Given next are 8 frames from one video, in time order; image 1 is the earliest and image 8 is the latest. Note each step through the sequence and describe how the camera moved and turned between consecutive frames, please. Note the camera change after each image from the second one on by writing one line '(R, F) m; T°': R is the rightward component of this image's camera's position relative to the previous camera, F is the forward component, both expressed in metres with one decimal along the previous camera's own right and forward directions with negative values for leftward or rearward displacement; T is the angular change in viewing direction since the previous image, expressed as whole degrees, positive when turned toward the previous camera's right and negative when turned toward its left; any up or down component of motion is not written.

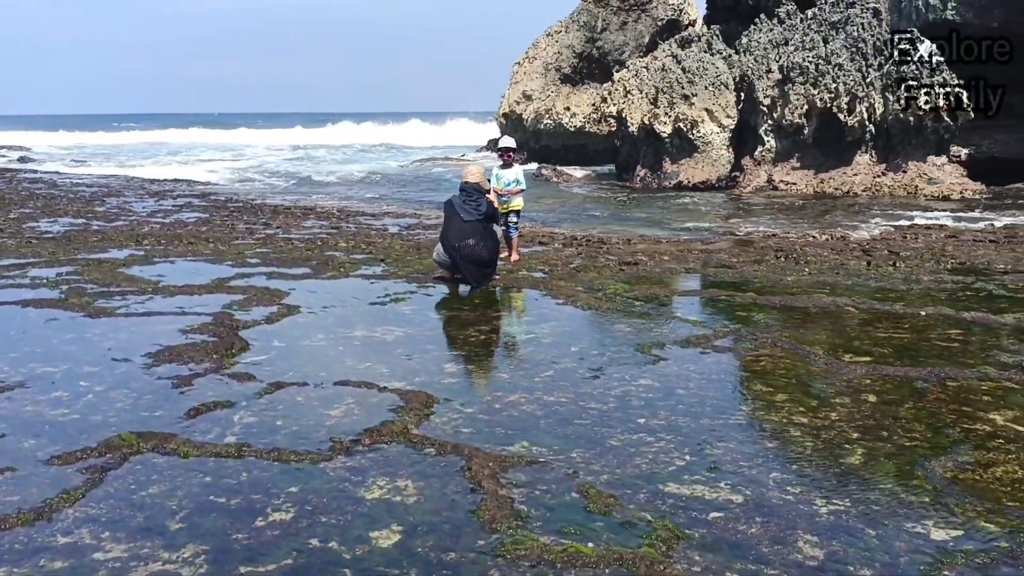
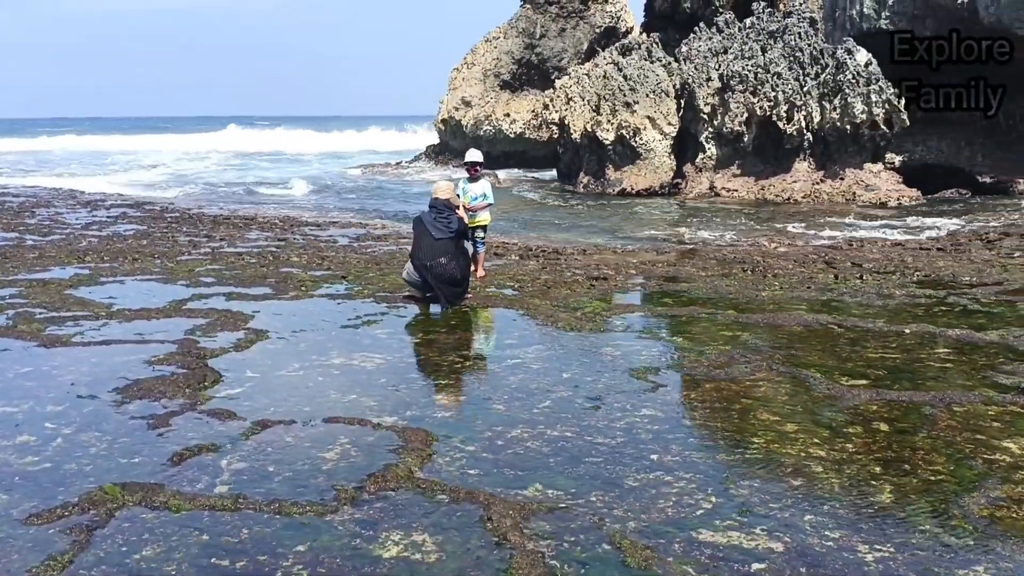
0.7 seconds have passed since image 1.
(-0.3, +0.2) m; +4°
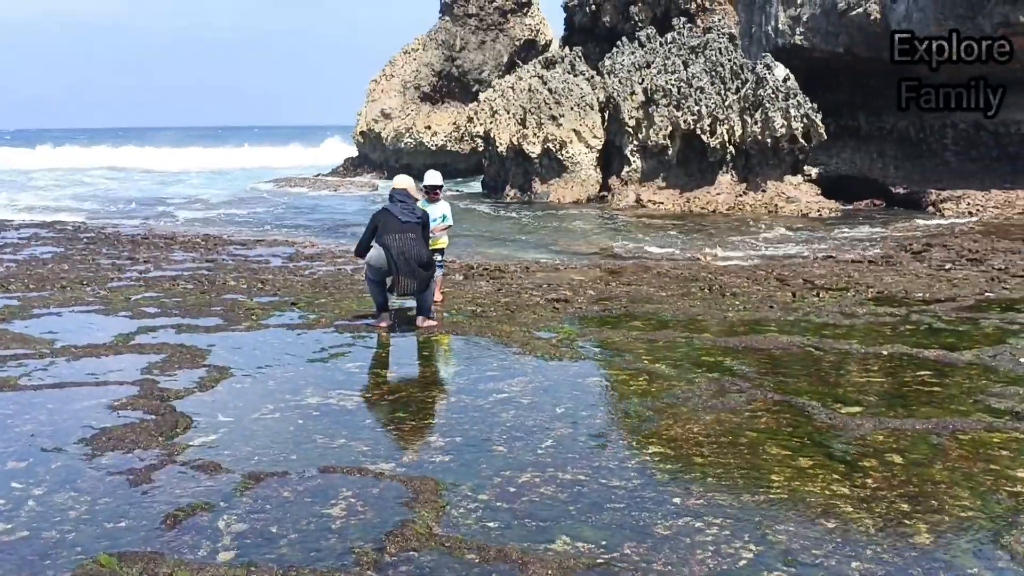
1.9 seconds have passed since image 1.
(-0.3, +0.2) m; +5°
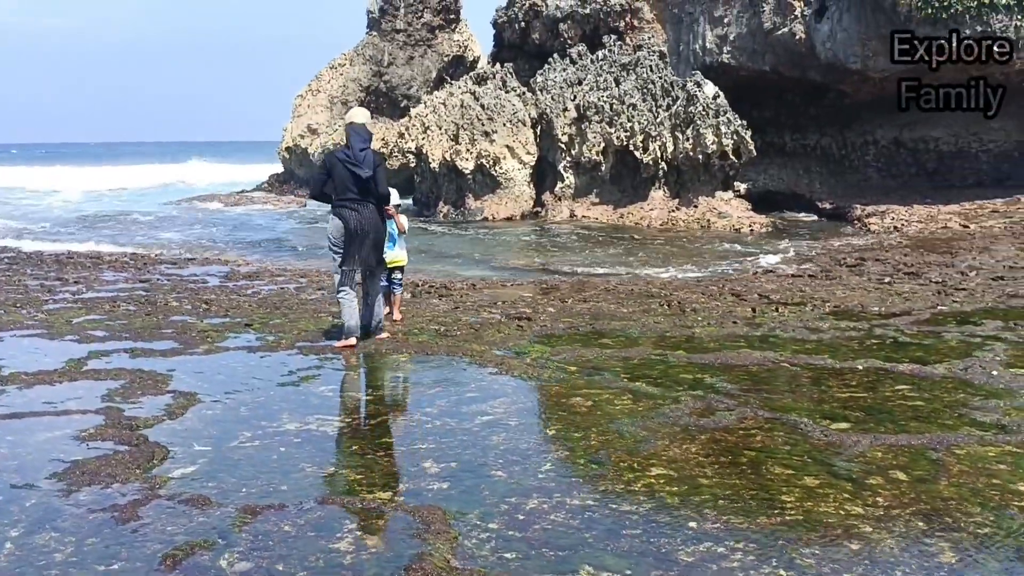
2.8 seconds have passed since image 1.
(-0.3, +0.1) m; +4°
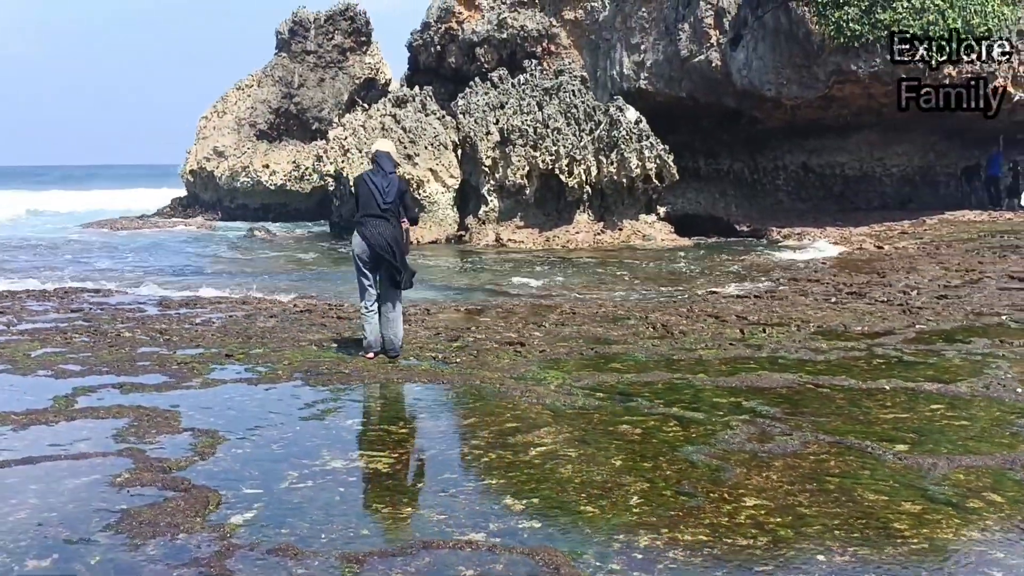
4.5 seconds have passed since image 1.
(-0.7, +0.2) m; +6°
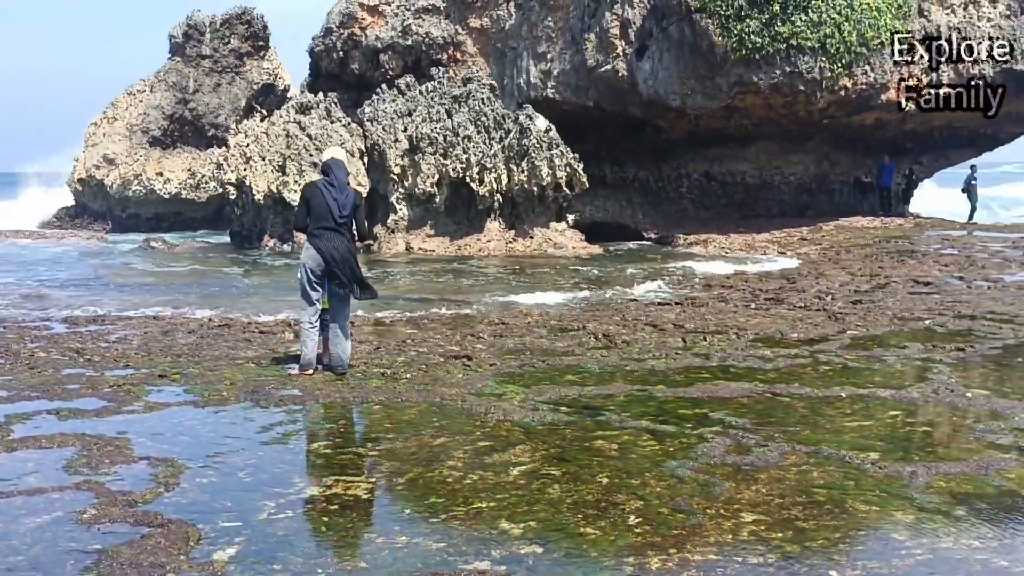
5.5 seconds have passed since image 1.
(-0.4, +0.1) m; +6°
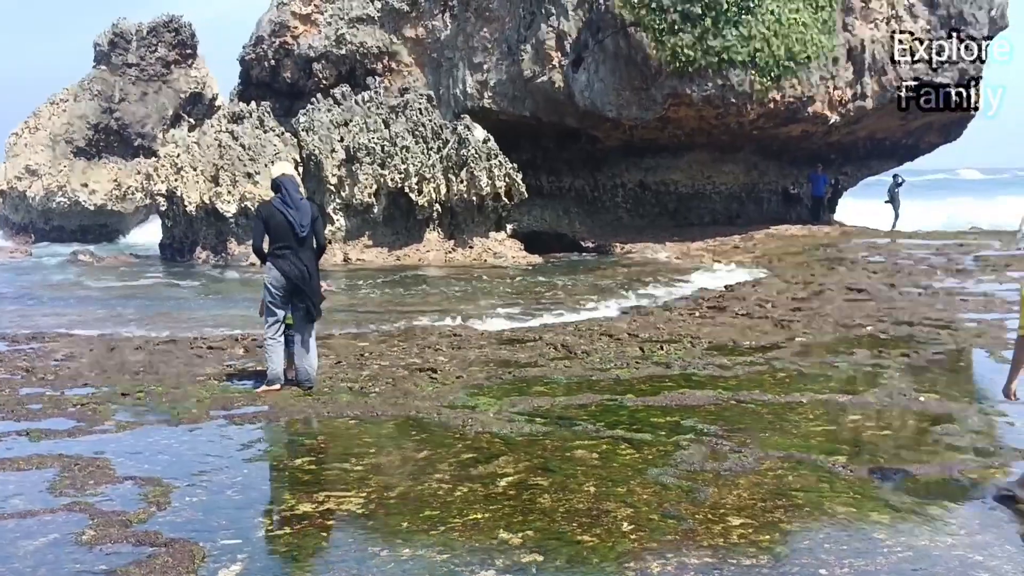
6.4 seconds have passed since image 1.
(-0.3, -0.1) m; +4°
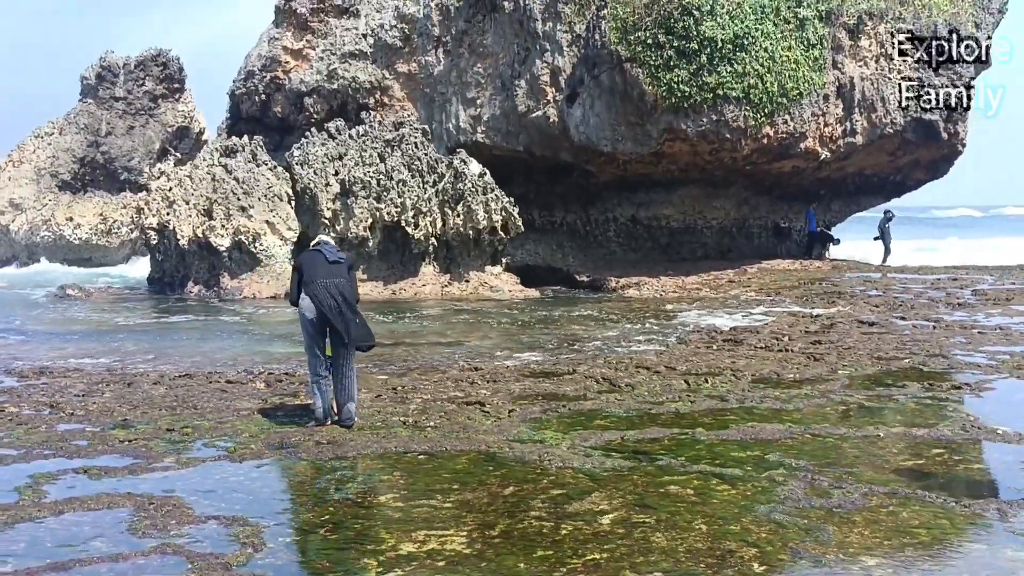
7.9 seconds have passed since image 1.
(-0.6, +0.2) m; +2°
